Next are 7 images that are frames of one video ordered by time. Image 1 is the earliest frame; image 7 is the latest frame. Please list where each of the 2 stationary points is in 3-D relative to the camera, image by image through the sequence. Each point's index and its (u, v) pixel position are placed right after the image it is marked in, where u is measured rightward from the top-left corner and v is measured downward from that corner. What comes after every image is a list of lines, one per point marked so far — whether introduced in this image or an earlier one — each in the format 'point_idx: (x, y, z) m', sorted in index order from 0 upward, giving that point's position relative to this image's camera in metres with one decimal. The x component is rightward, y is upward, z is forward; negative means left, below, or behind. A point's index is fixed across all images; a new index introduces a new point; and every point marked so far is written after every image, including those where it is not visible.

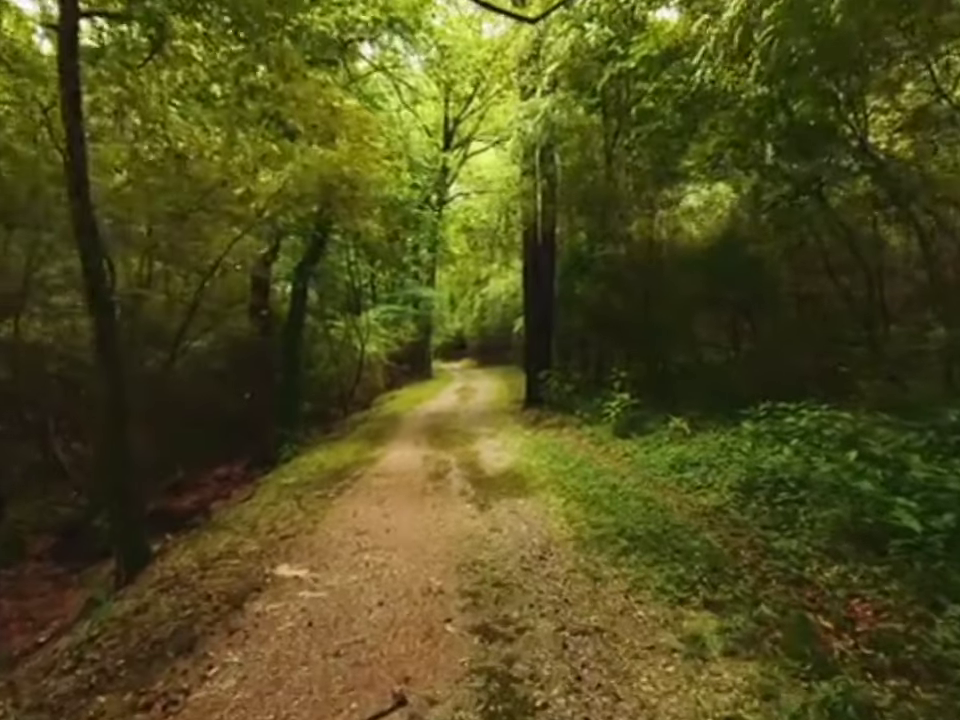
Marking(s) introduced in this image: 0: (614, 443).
0: (+2.7, -1.7, +14.0) m
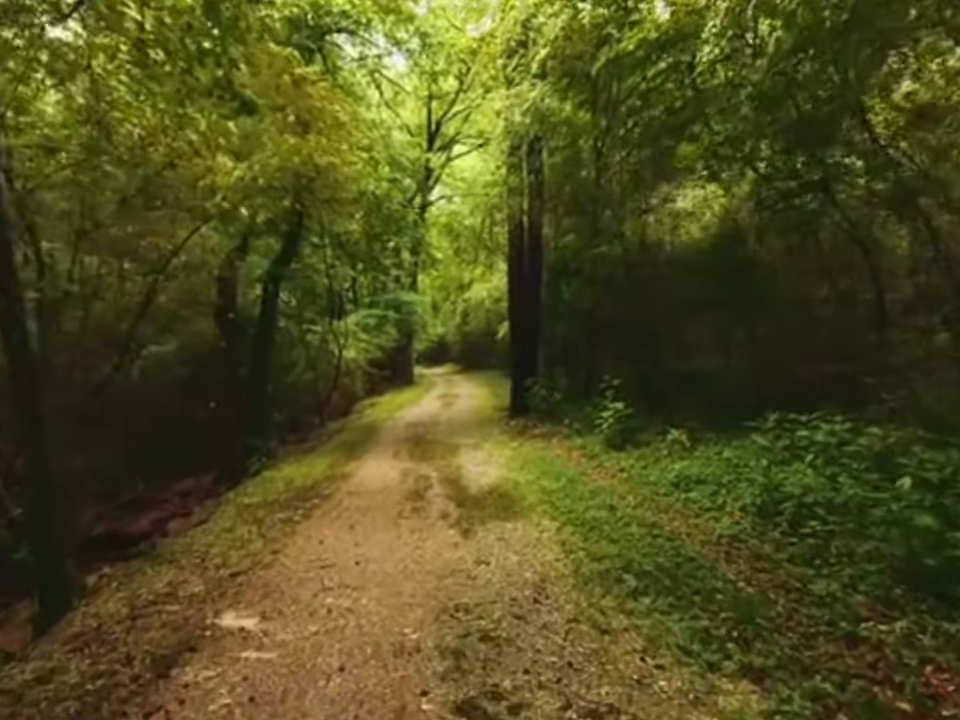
0: (+2.4, -1.9, +13.0) m
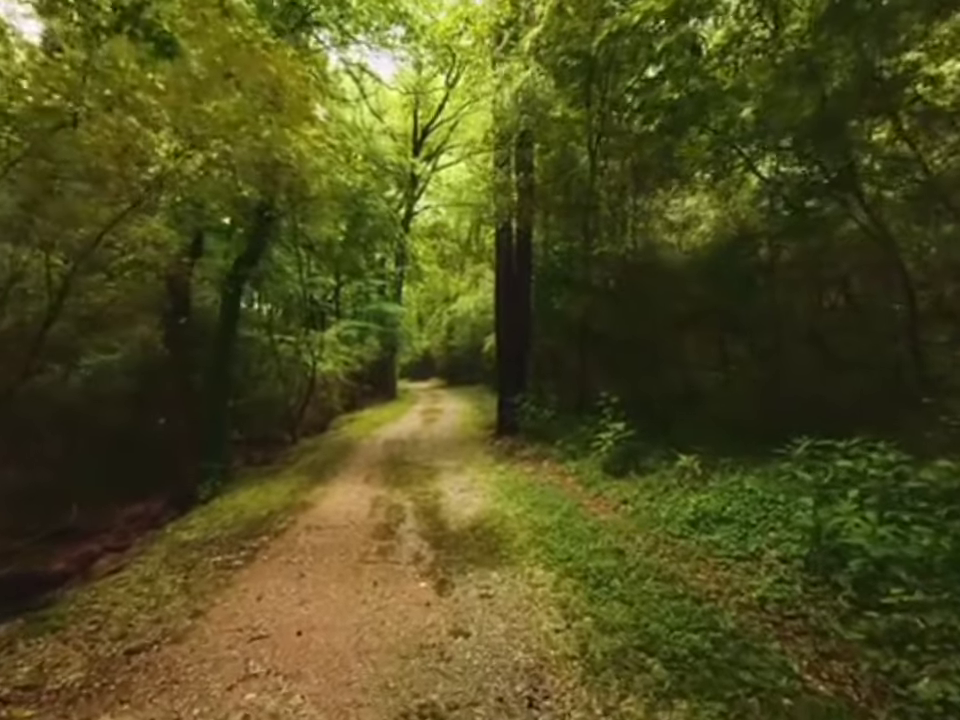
0: (+2.1, -2.1, +11.4) m
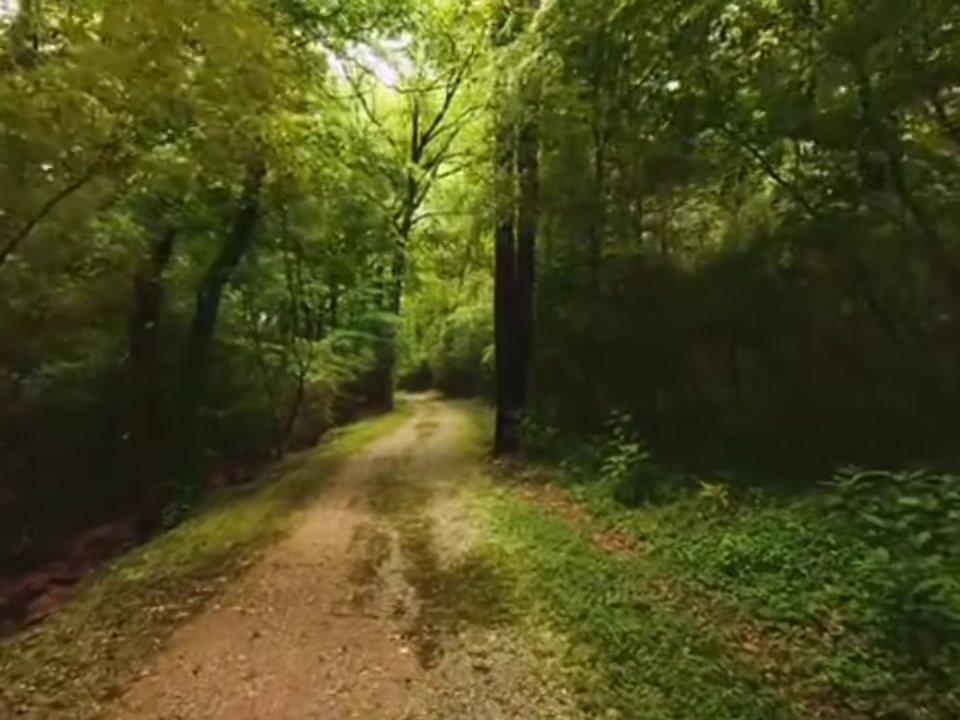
0: (+2.0, -2.3, +10.1) m
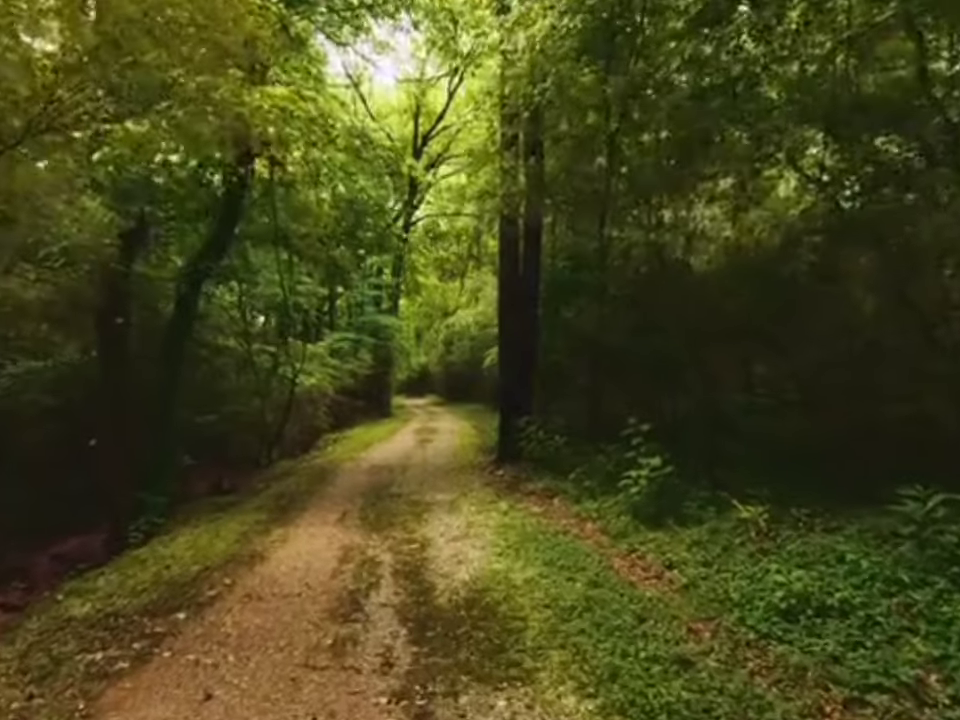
0: (+2.1, -2.3, +8.9) m
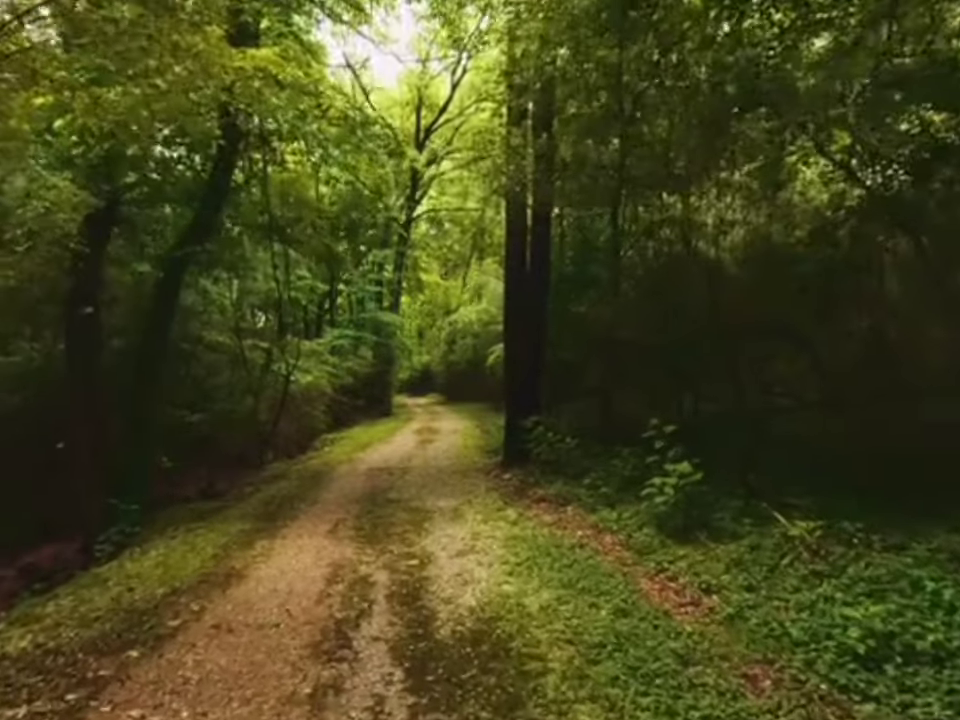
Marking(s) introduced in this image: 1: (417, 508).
0: (+2.2, -2.3, +7.9) m
1: (-1.1, -2.6, +12.0) m
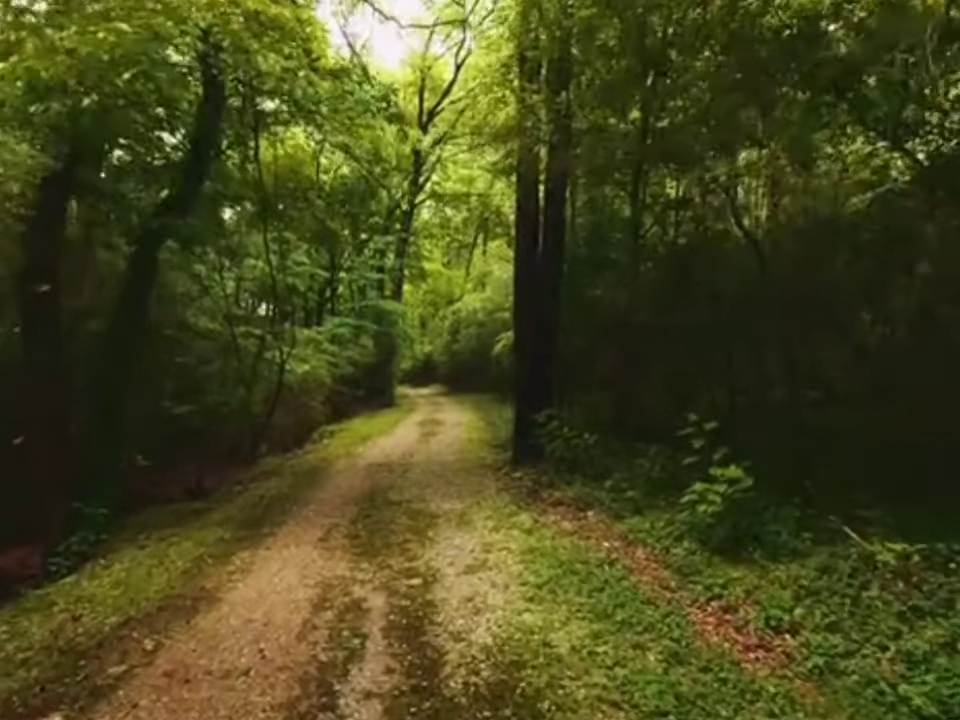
0: (+2.3, -2.1, +6.6) m
1: (-0.9, -2.4, +10.7) m
